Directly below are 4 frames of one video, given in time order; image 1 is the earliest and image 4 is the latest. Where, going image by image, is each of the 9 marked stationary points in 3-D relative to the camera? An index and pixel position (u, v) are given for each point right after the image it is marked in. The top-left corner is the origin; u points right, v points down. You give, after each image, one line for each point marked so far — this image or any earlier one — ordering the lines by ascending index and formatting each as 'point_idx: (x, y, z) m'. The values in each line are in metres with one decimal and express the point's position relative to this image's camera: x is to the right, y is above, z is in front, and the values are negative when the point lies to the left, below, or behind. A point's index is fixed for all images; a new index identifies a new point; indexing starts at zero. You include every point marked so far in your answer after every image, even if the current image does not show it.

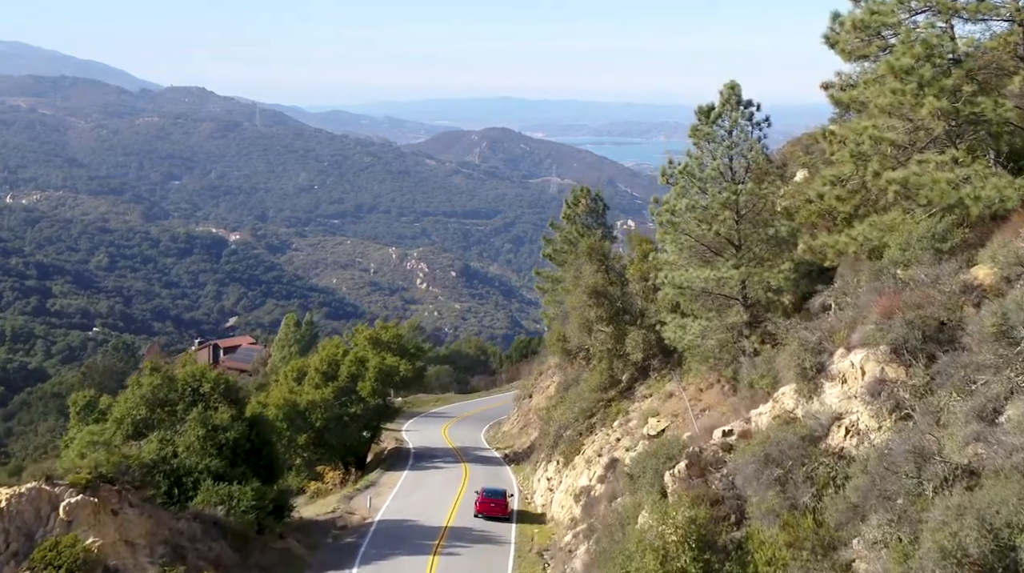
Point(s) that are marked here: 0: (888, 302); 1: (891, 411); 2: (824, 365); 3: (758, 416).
0: (+5.5, -0.2, +18.5) m
1: (+5.1, -1.7, +17.3) m
2: (+4.6, -1.2, +18.8) m
3: (+3.7, -2.0, +19.2) m
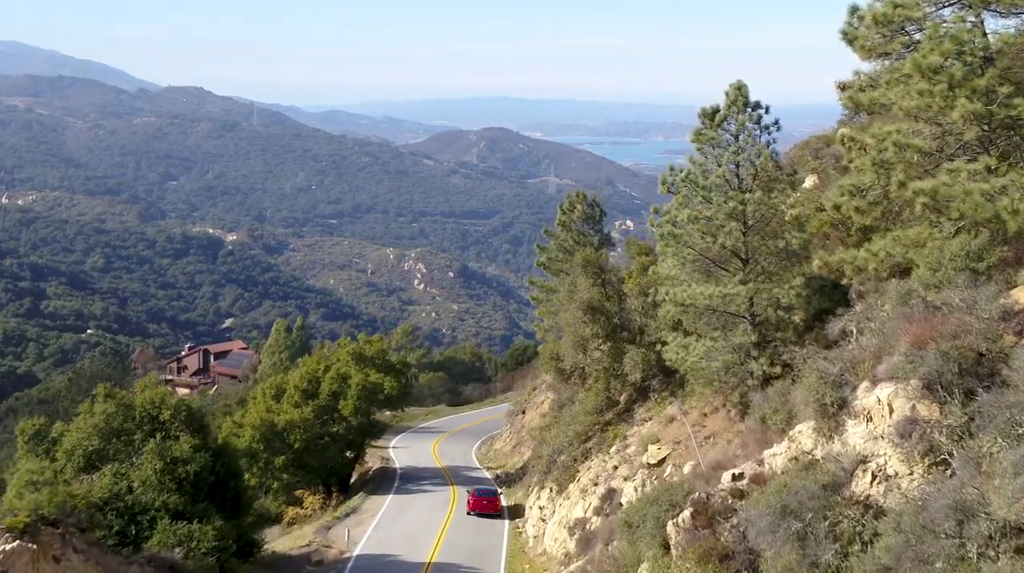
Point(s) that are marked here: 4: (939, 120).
0: (+5.3, -0.6, +16.5) m
1: (+4.9, -2.0, +15.2) m
2: (+4.4, -1.5, +16.7) m
3: (+3.5, -2.3, +17.1) m
4: (+6.4, +2.5, +19.3) m
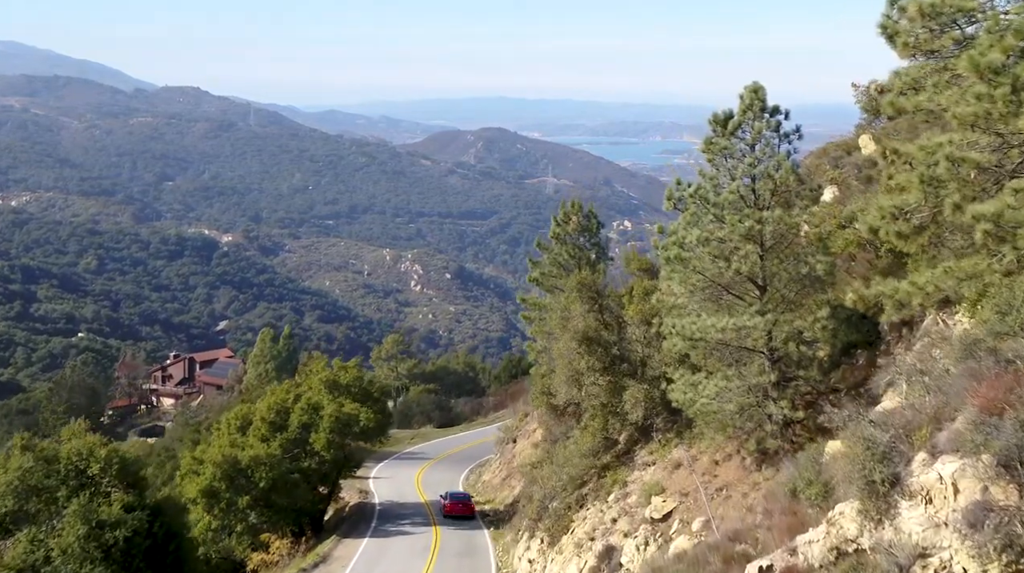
0: (+5.0, -1.1, +13.4) m
1: (+4.7, -2.5, +12.1) m
2: (+4.1, -2.0, +13.6) m
3: (+3.2, -2.8, +14.0) m
4: (+6.2, +2.0, +16.2) m
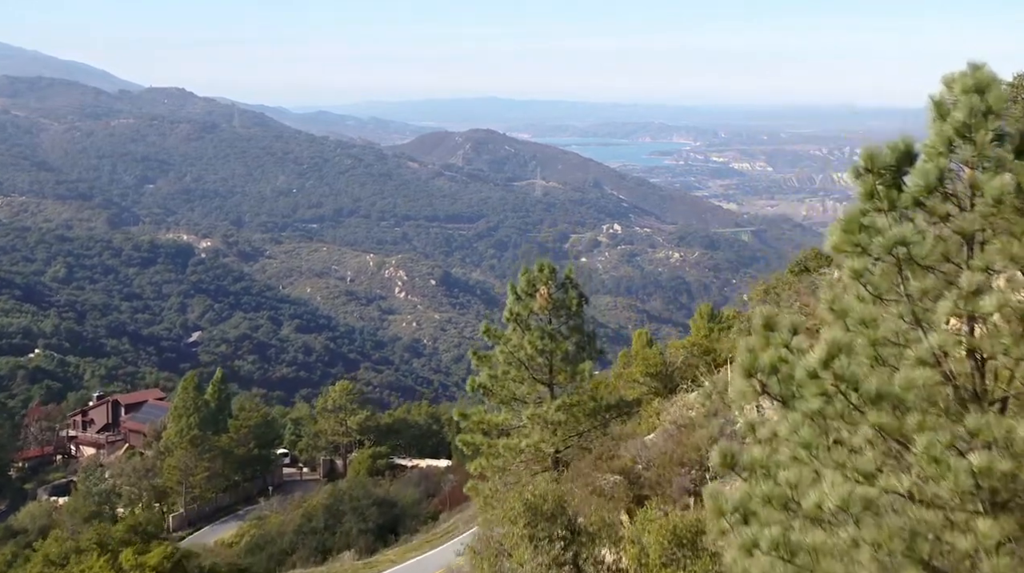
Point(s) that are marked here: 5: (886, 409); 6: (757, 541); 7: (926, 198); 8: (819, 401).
0: (+3.9, -3.2, -0.3) m
1: (+3.6, -4.6, -1.5) m
2: (+3.0, -4.1, 0.0) m
3: (+2.2, -4.9, +0.3) m
4: (+5.1, -0.1, +2.6) m
5: (+2.4, -0.7, +8.0) m
6: (+1.6, -1.6, +8.6) m
7: (+2.6, +0.5, +7.8) m
8: (+2.0, -0.6, +8.3) m
